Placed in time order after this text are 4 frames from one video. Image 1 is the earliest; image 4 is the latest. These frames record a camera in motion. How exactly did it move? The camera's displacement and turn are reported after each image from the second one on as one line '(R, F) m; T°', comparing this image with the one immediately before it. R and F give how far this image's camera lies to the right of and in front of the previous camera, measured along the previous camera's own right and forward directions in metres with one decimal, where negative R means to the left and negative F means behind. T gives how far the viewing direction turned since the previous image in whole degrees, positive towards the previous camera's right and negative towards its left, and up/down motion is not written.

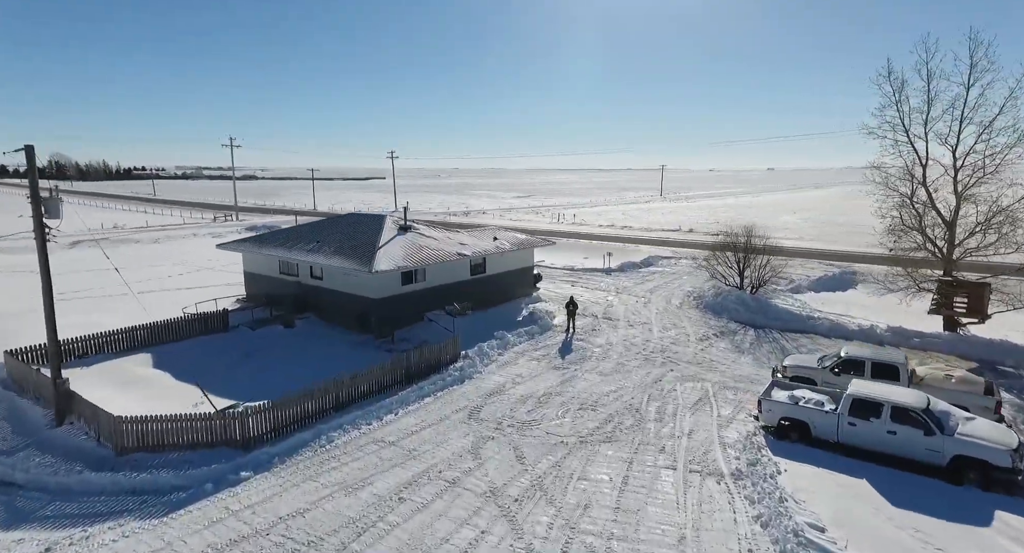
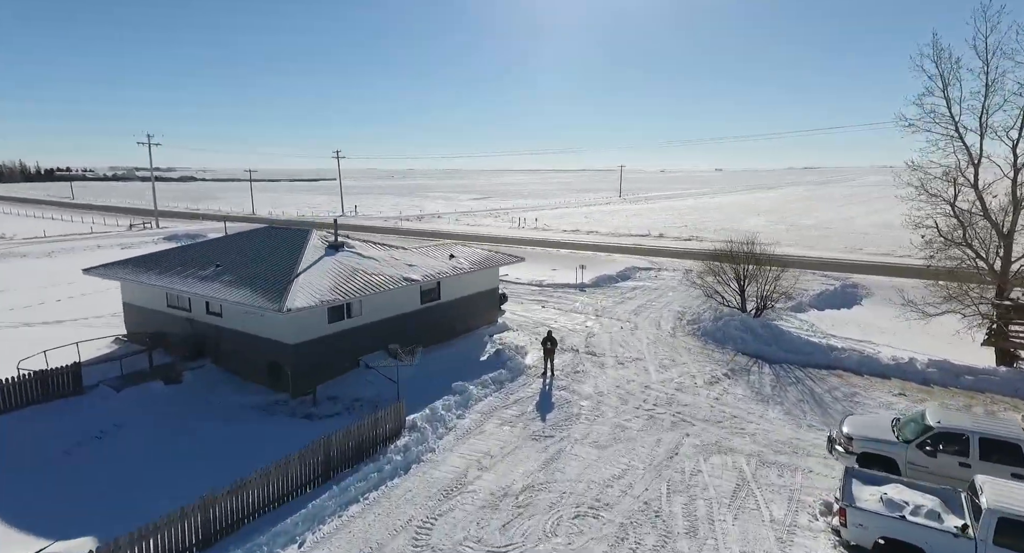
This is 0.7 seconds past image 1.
(-0.1, +4.8) m; +4°
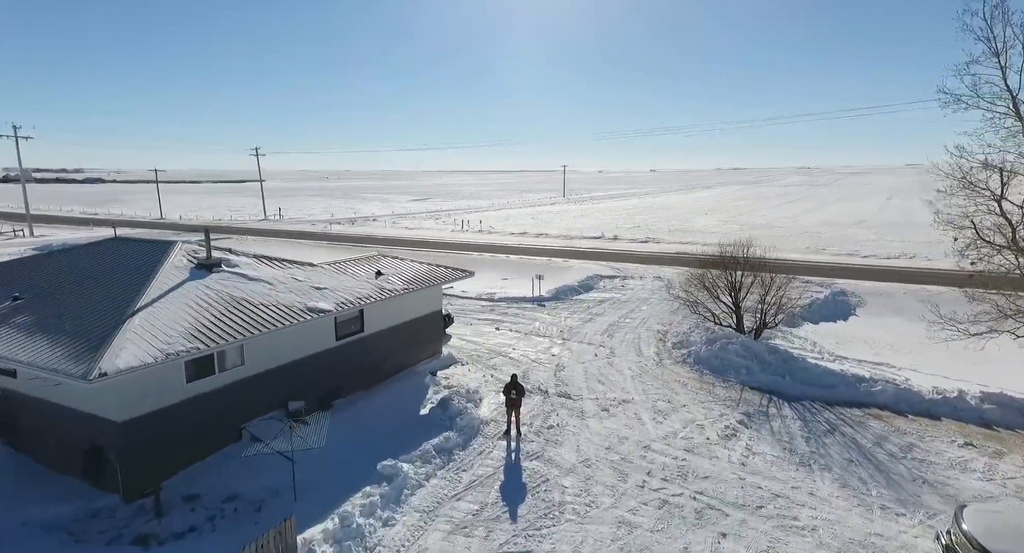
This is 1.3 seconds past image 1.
(-0.1, +4.8) m; +6°
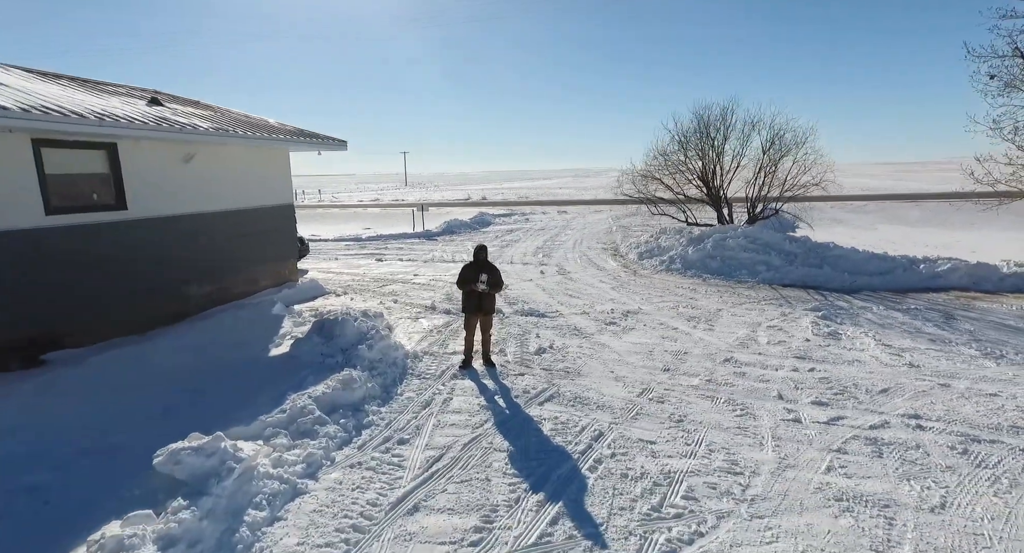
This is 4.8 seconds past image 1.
(-1.4, +6.9) m; +16°
